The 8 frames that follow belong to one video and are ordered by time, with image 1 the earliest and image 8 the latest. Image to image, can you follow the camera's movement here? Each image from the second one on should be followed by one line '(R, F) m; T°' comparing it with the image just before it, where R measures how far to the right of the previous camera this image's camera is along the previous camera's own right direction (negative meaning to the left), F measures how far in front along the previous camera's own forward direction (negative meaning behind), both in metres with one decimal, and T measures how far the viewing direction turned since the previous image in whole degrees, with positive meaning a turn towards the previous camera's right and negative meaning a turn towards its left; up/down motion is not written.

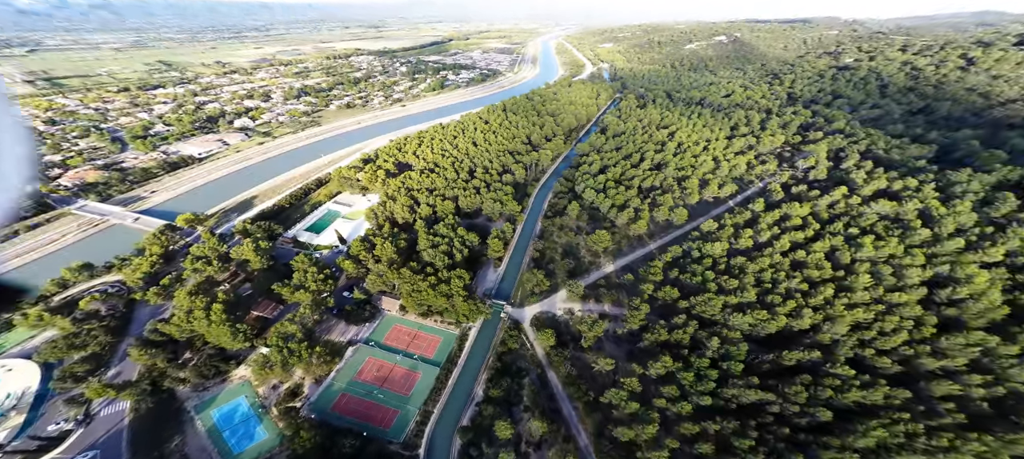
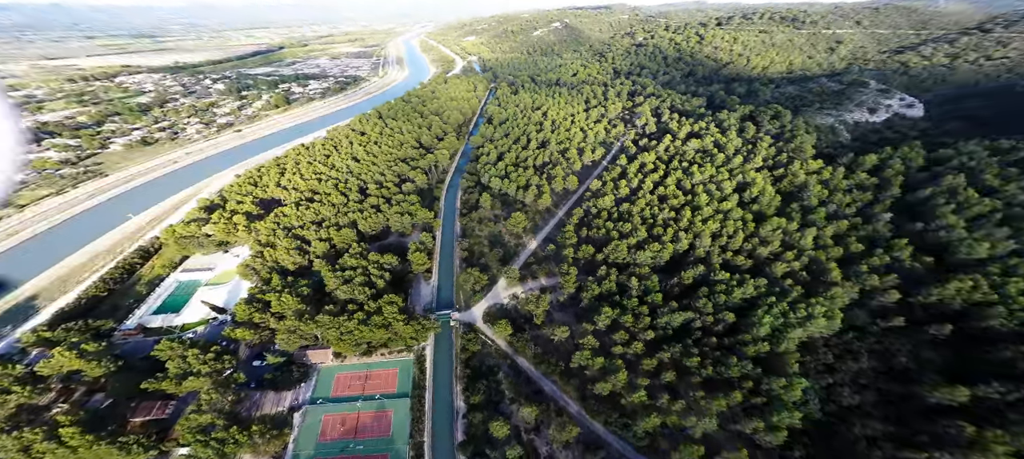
(-1.9, +0.4) m; +17°
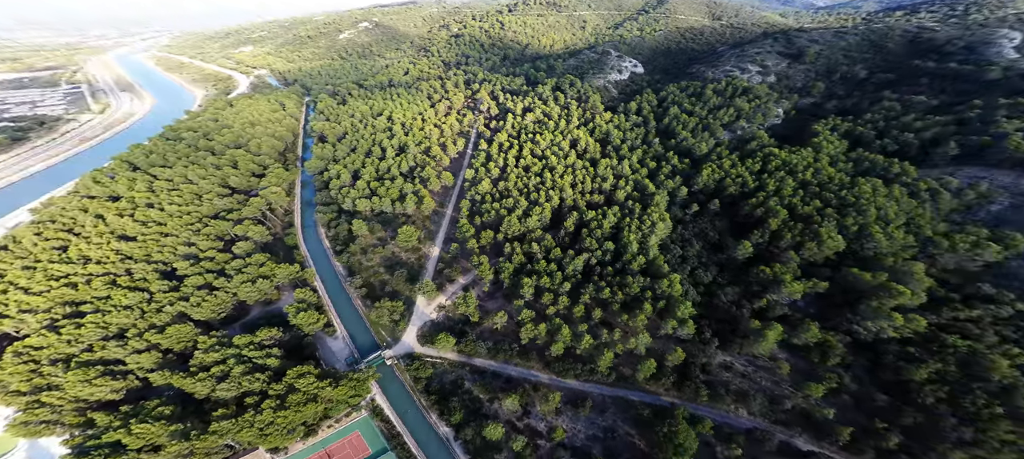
(-2.9, +0.2) m; +24°
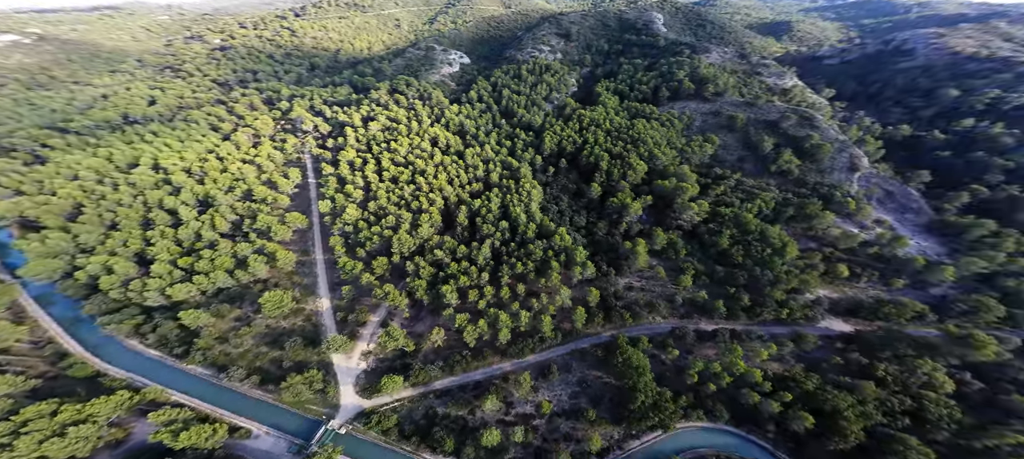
(-2.3, +1.3) m; +23°
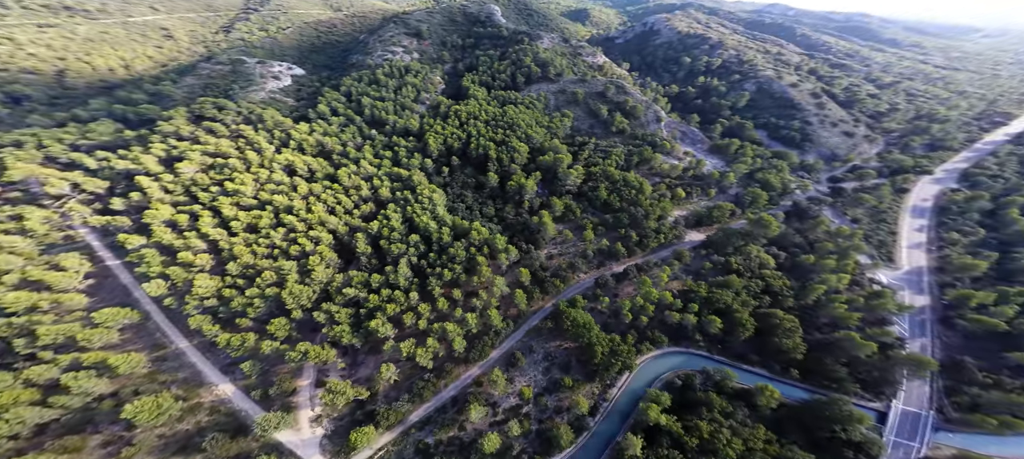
(-1.7, +0.7) m; +18°
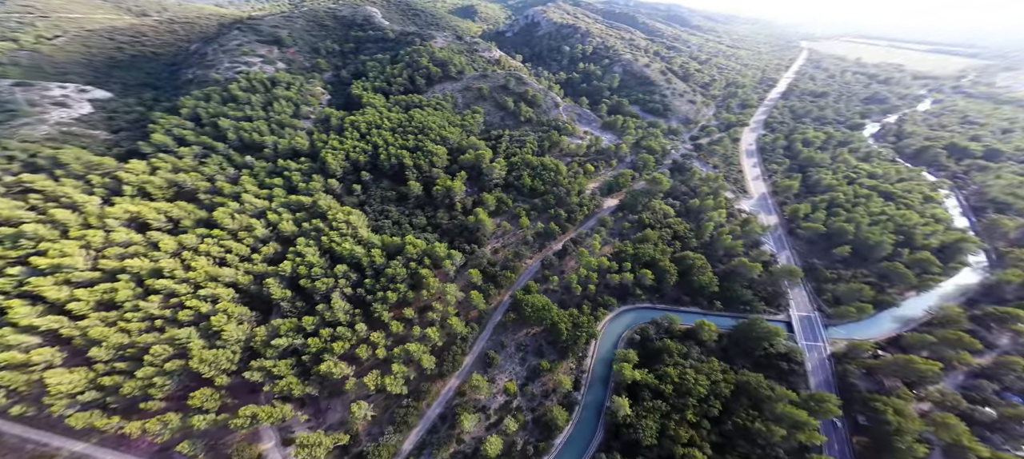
(-1.0, +0.2) m; +12°
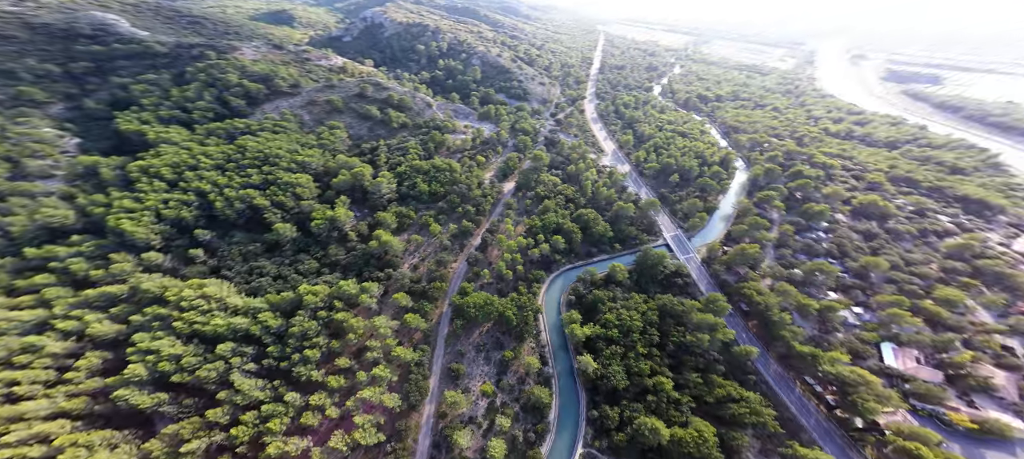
(-1.3, +0.5) m; +17°
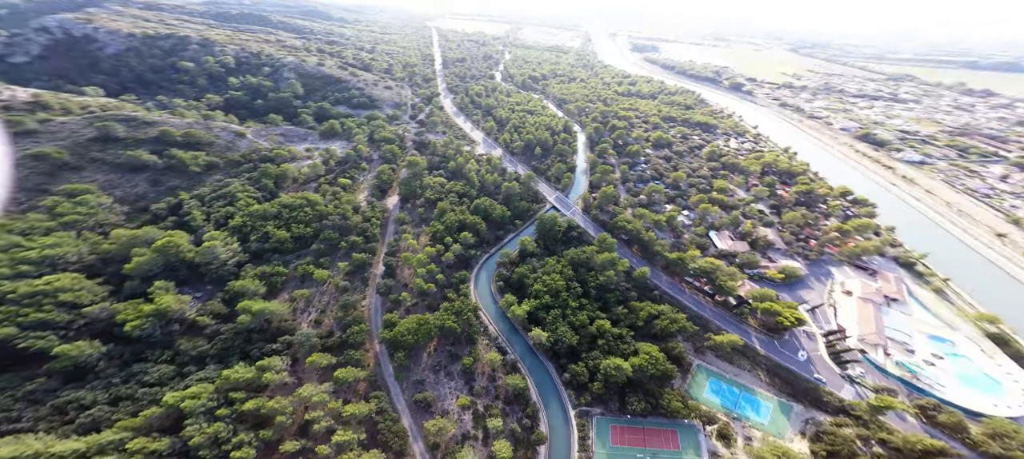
(-1.3, 0.0) m; +19°
